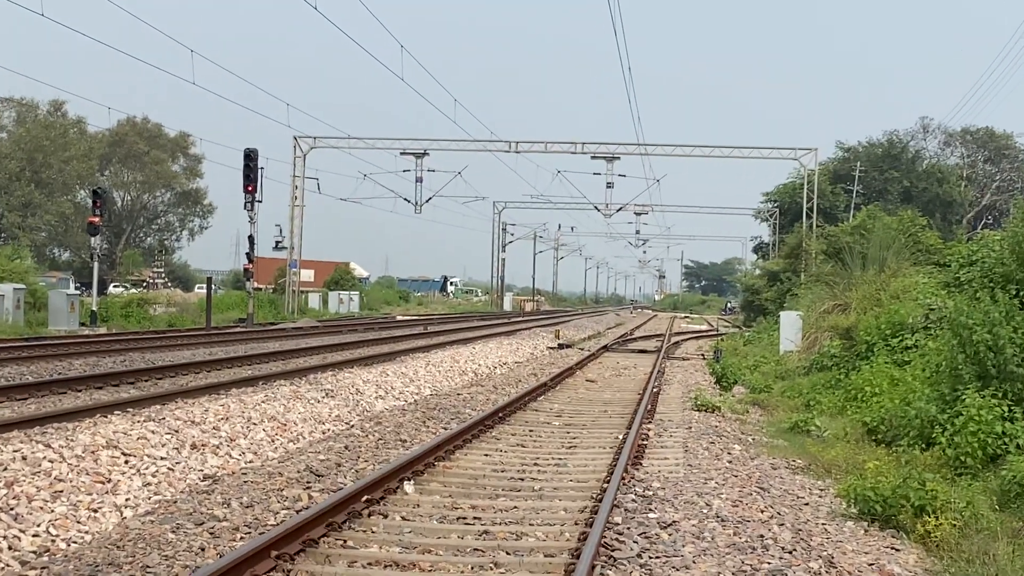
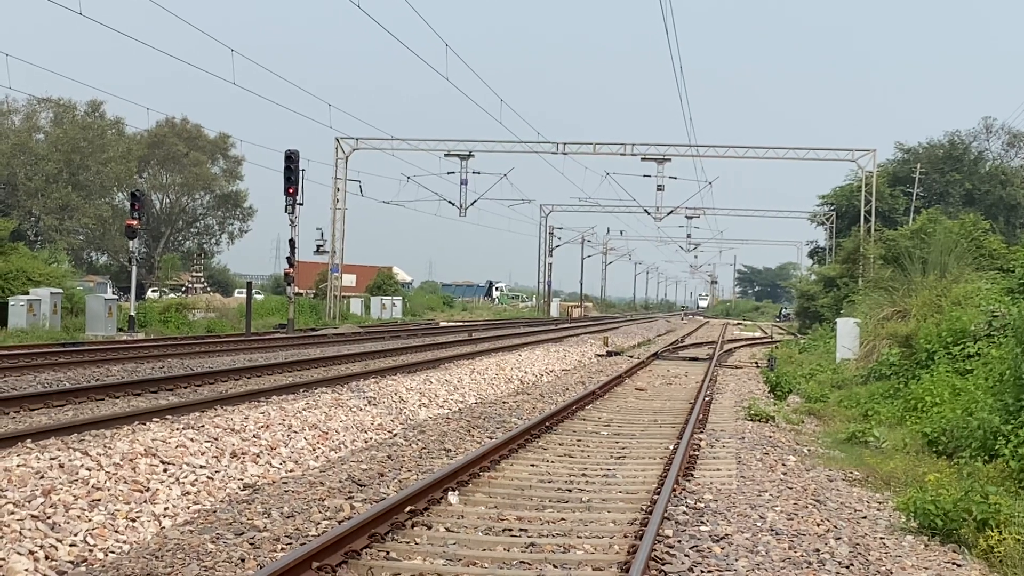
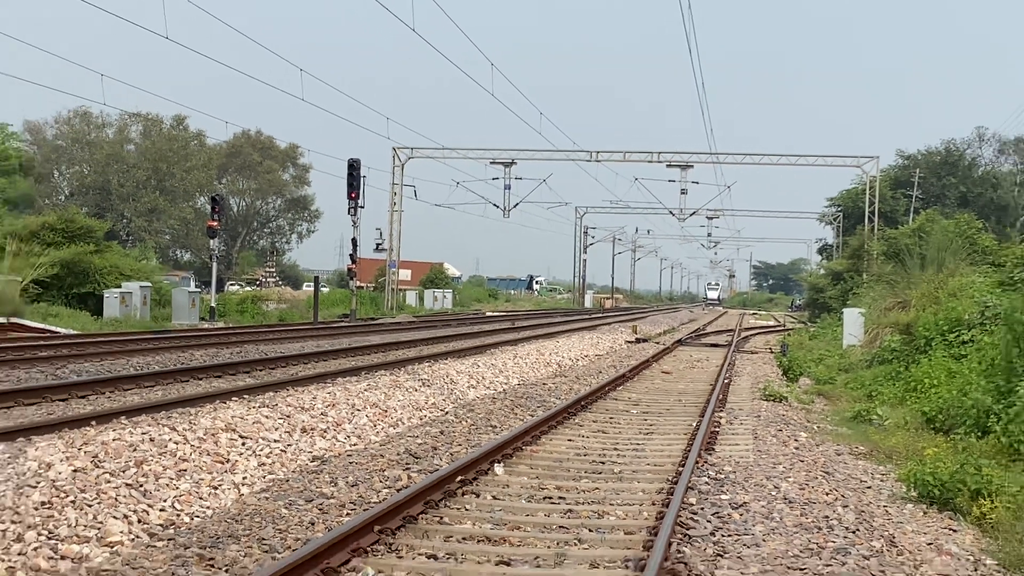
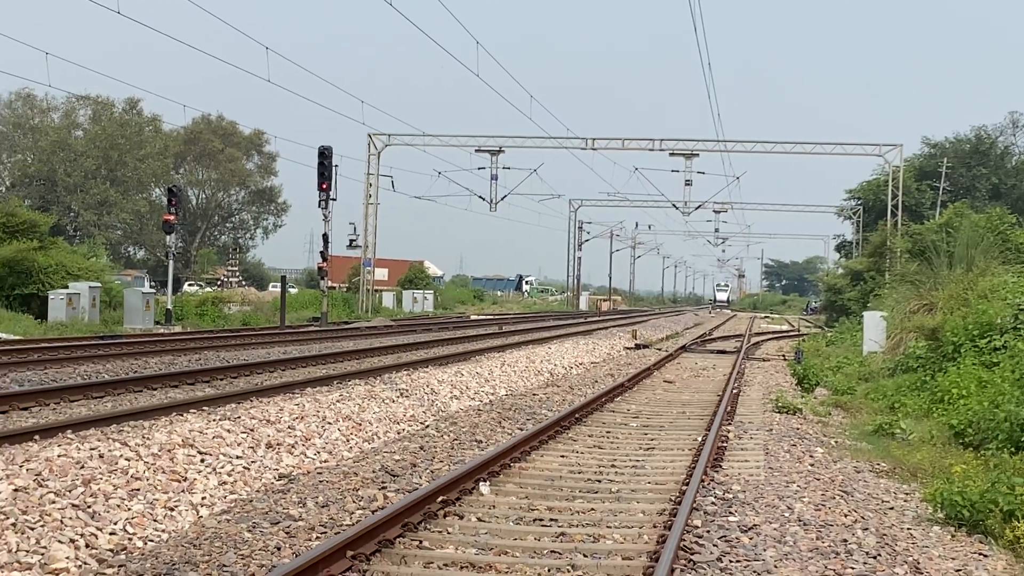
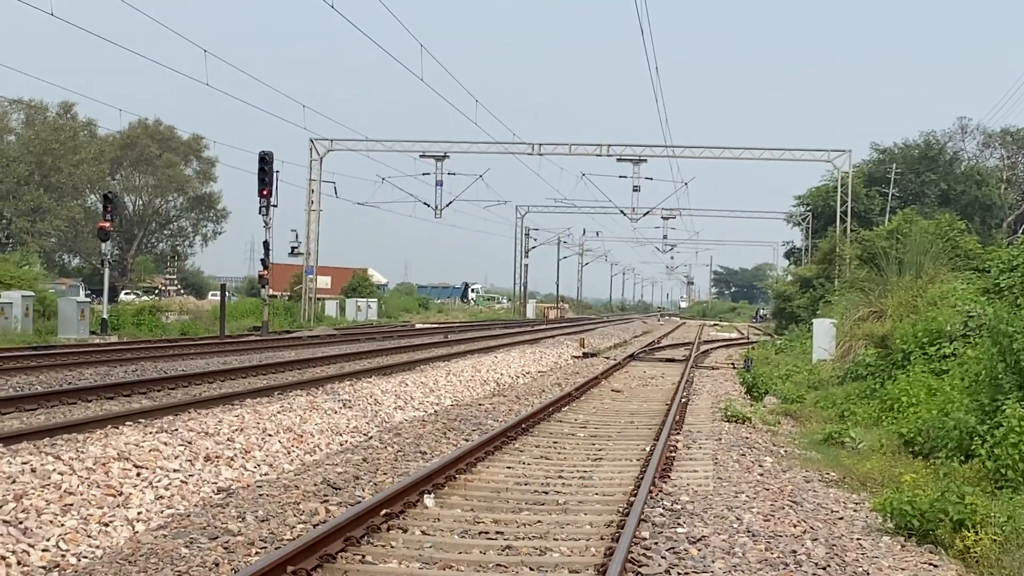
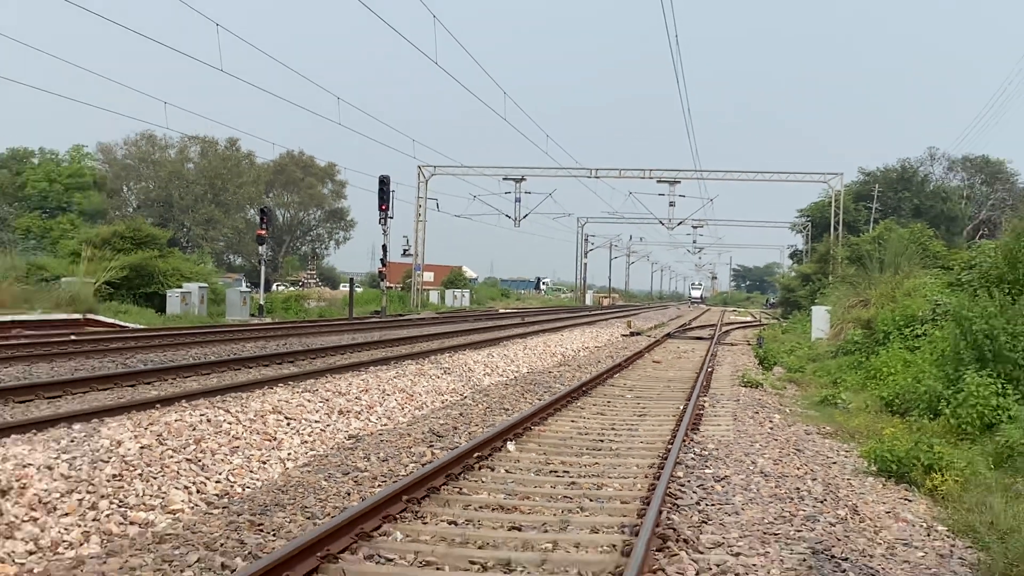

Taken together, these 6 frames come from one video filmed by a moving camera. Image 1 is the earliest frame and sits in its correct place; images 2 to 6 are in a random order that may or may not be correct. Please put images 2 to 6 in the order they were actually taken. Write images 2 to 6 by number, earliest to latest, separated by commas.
5, 2, 4, 3, 6
